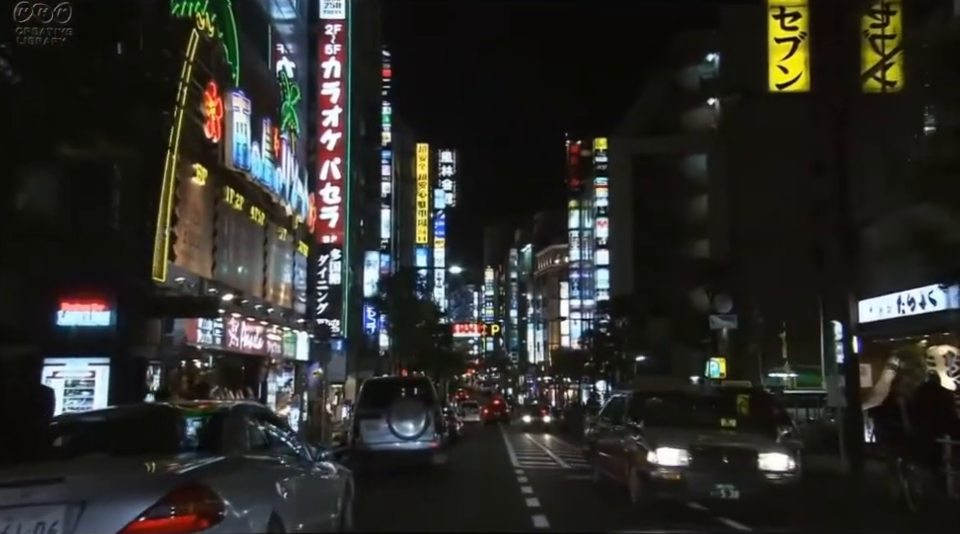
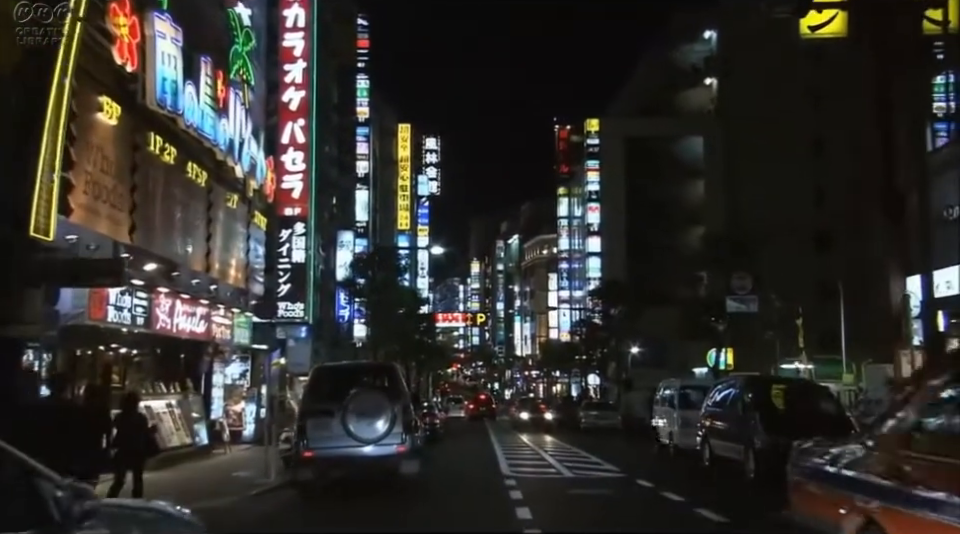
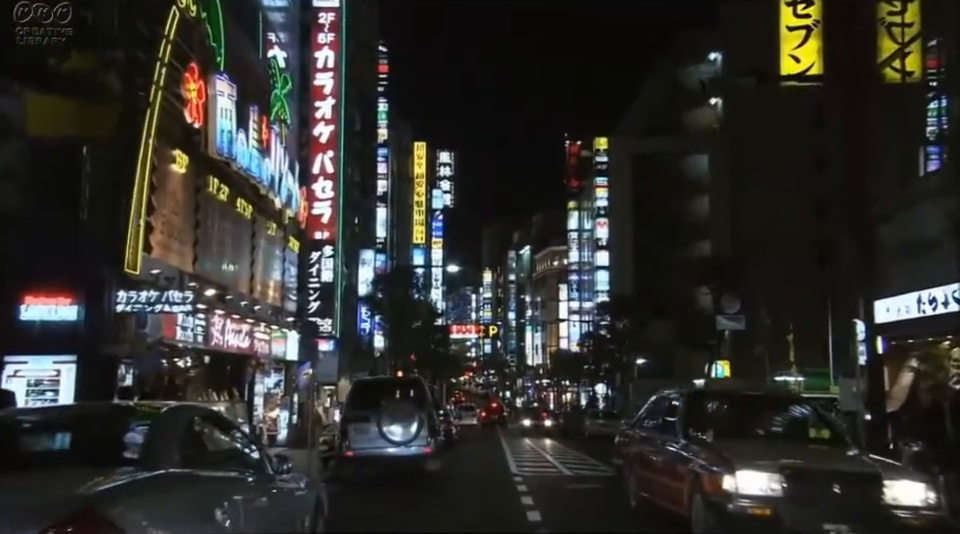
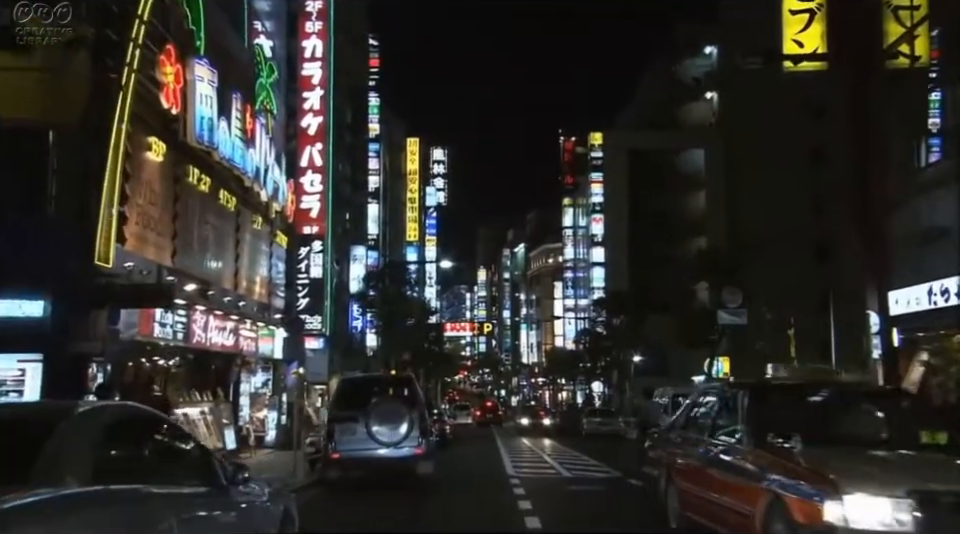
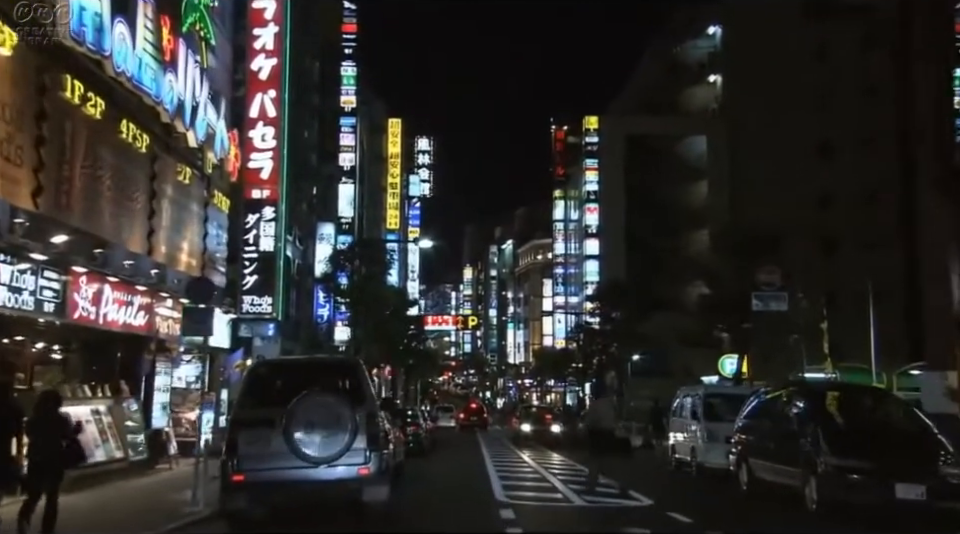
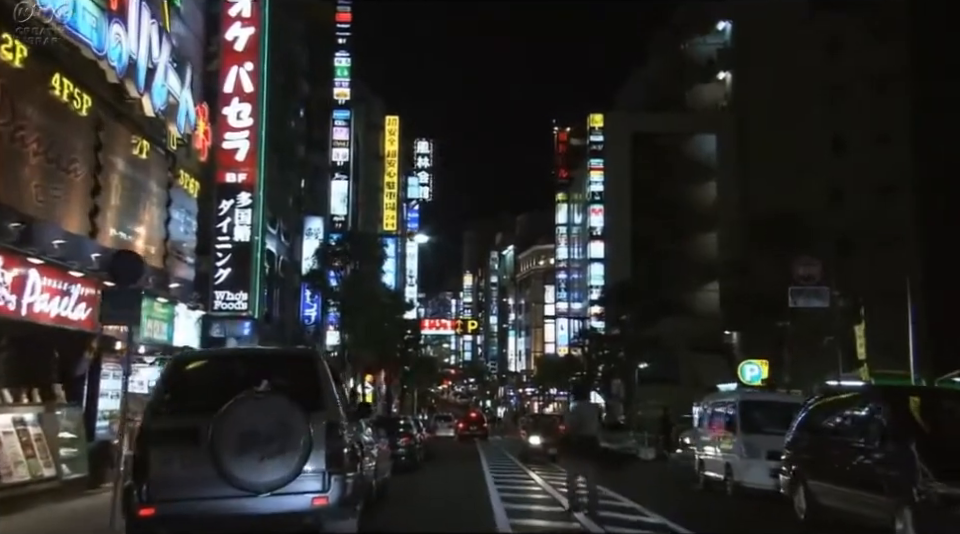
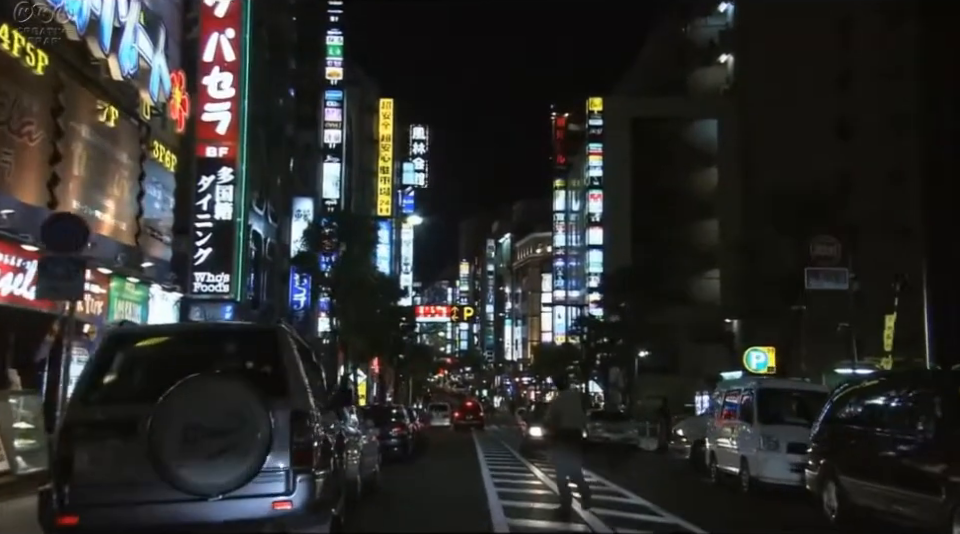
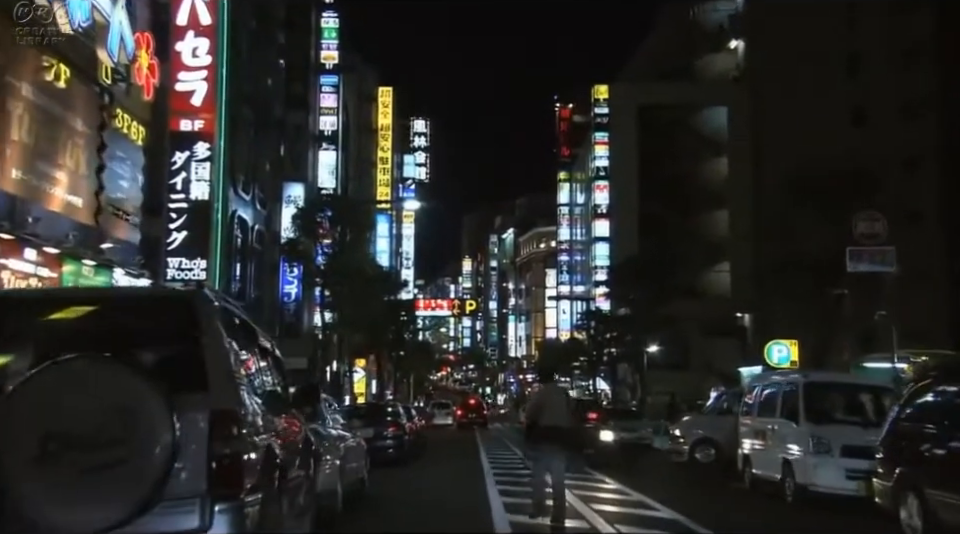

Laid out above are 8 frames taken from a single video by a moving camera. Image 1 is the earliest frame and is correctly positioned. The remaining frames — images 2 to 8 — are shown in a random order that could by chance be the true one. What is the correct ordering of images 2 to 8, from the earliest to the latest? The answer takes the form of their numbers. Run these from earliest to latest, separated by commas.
3, 4, 2, 5, 6, 7, 8
